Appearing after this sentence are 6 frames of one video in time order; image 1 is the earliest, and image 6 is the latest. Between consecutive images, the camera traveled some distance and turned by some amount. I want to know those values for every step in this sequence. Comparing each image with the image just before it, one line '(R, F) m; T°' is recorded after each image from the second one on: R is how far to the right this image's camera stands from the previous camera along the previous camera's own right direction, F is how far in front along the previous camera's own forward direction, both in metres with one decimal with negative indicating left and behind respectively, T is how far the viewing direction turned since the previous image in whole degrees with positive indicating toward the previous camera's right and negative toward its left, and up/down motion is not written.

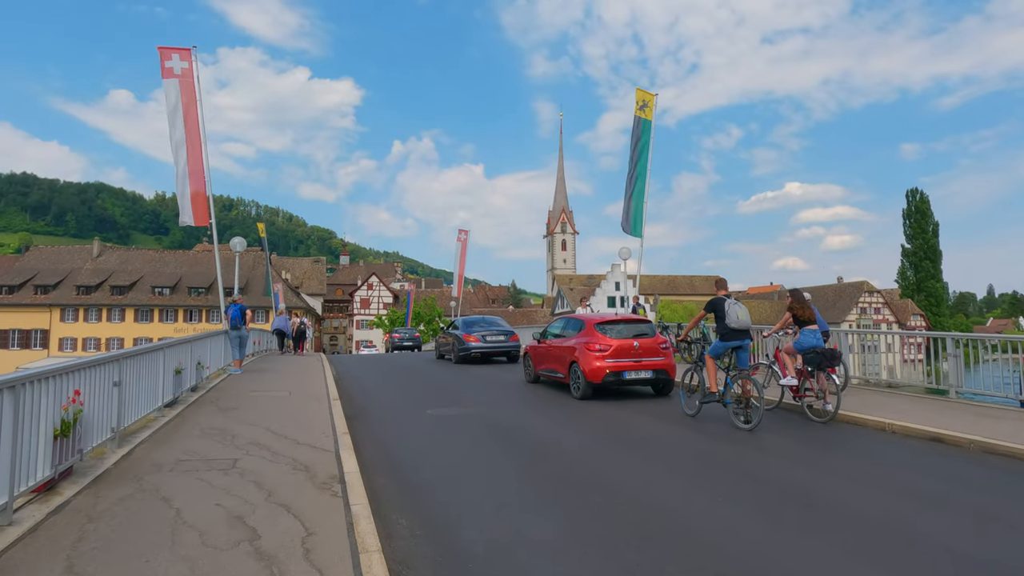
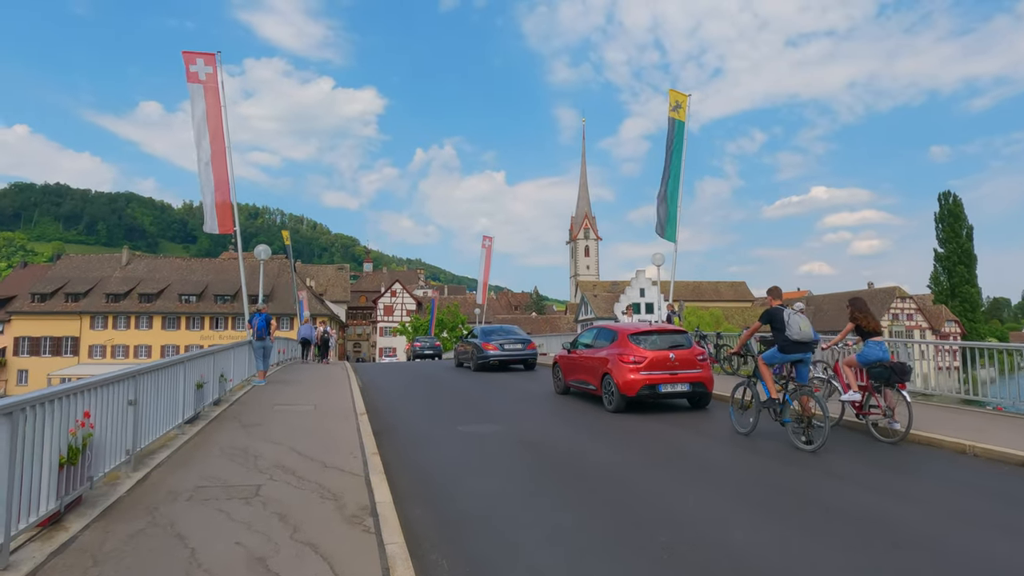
(-0.2, +0.5) m; -2°
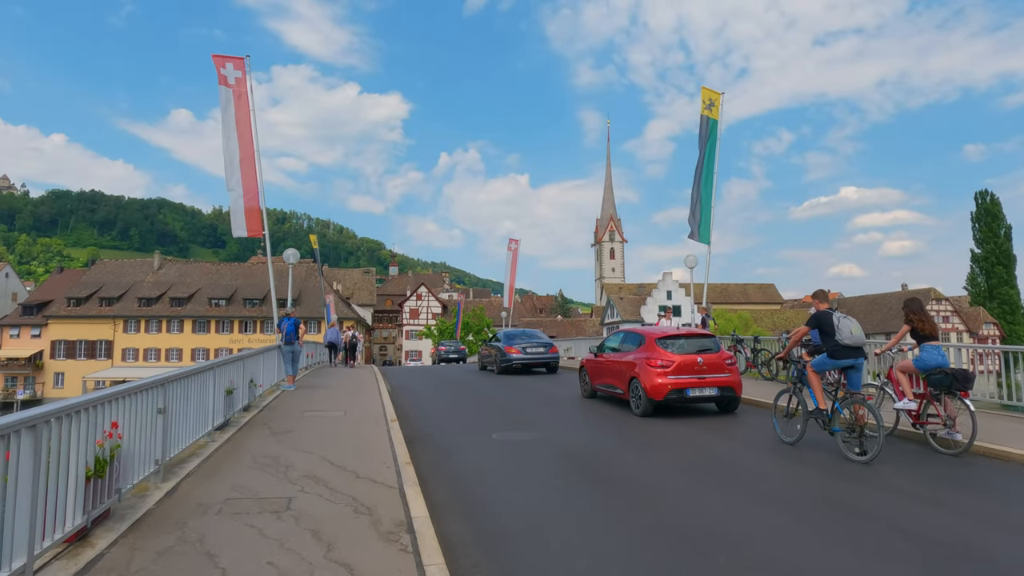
(-0.1, +0.3) m; -2°
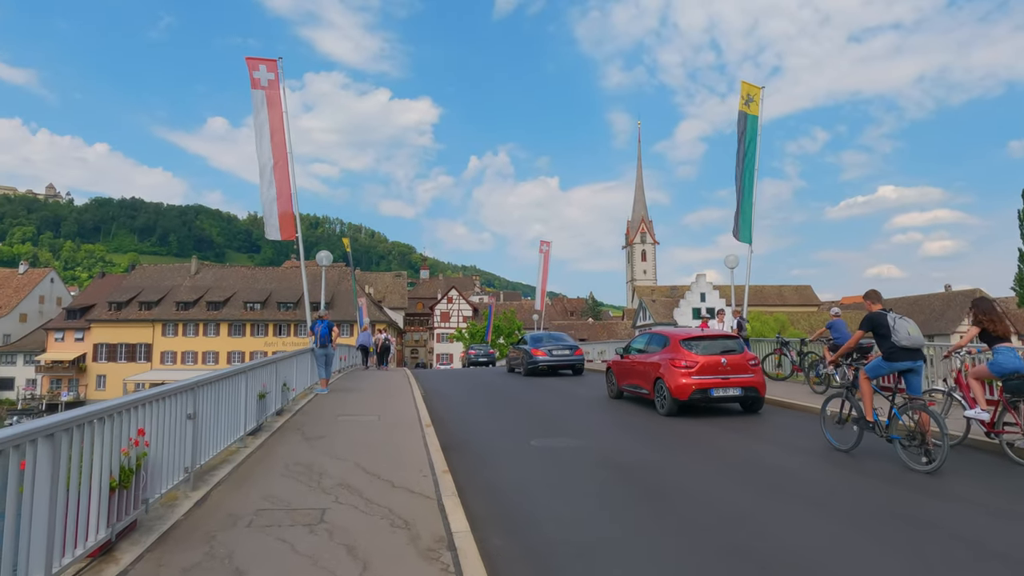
(-0.1, +0.3) m; -3°
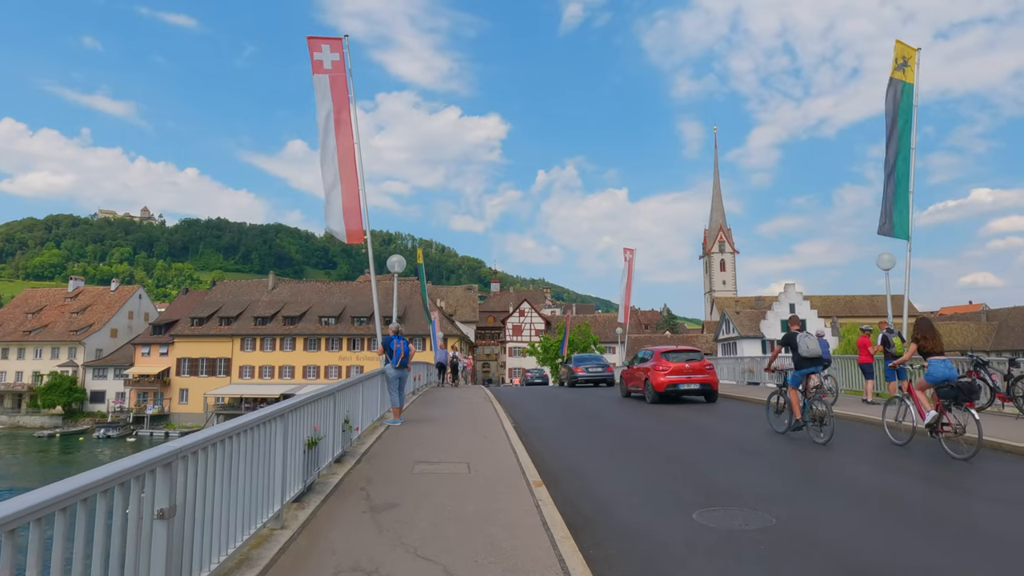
(-0.7, +2.4) m; -6°
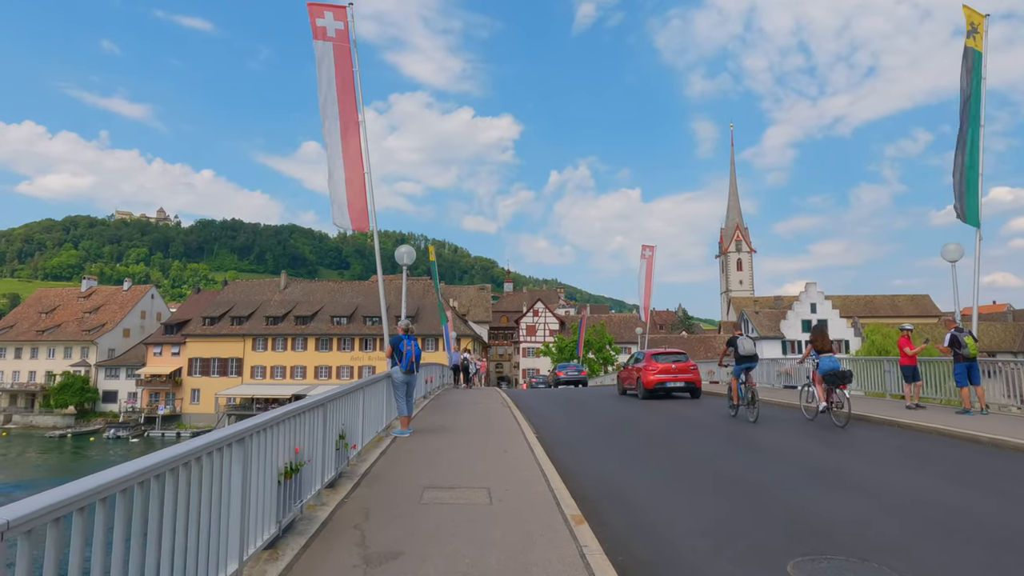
(-0.2, +1.3) m; -1°
